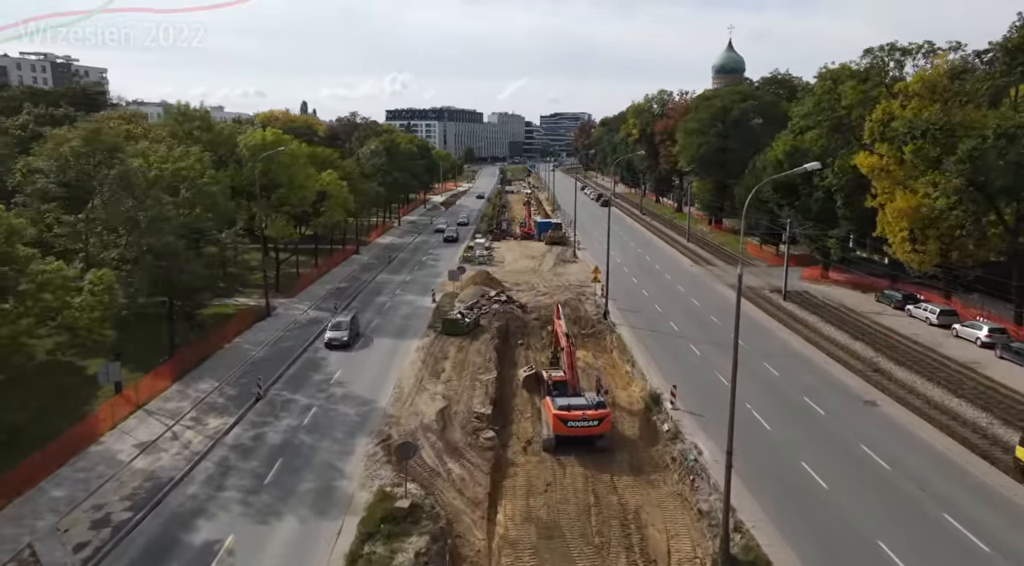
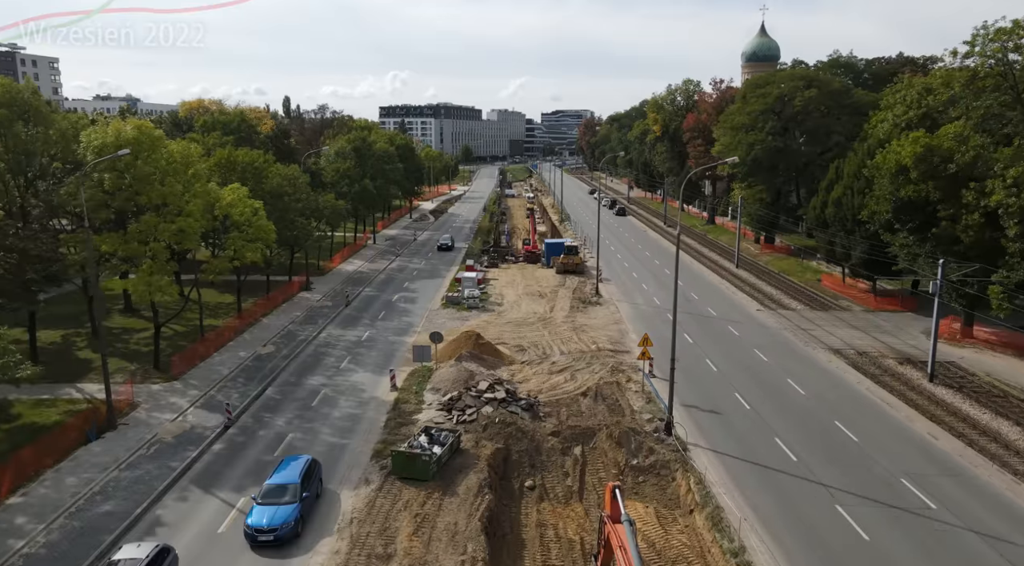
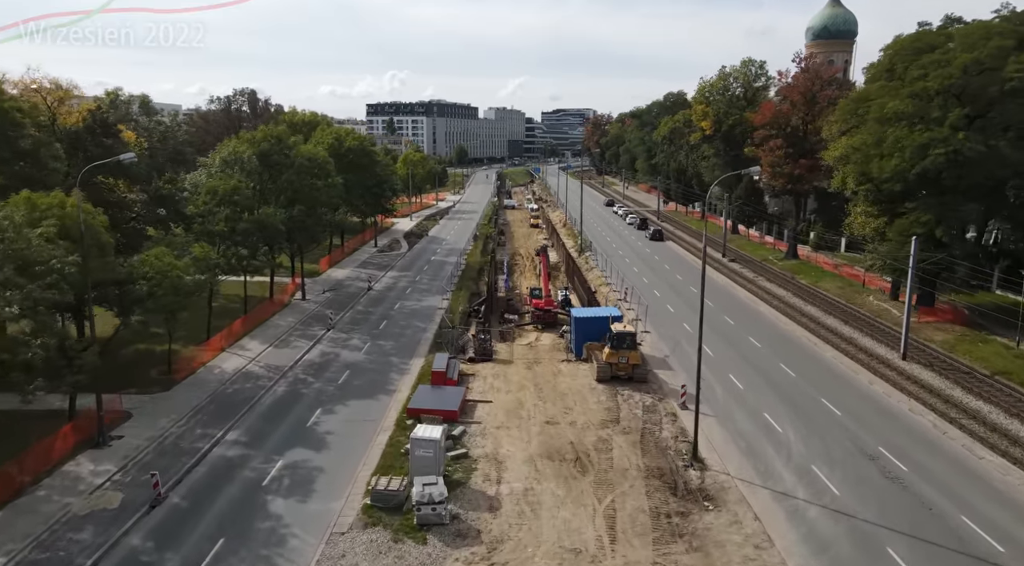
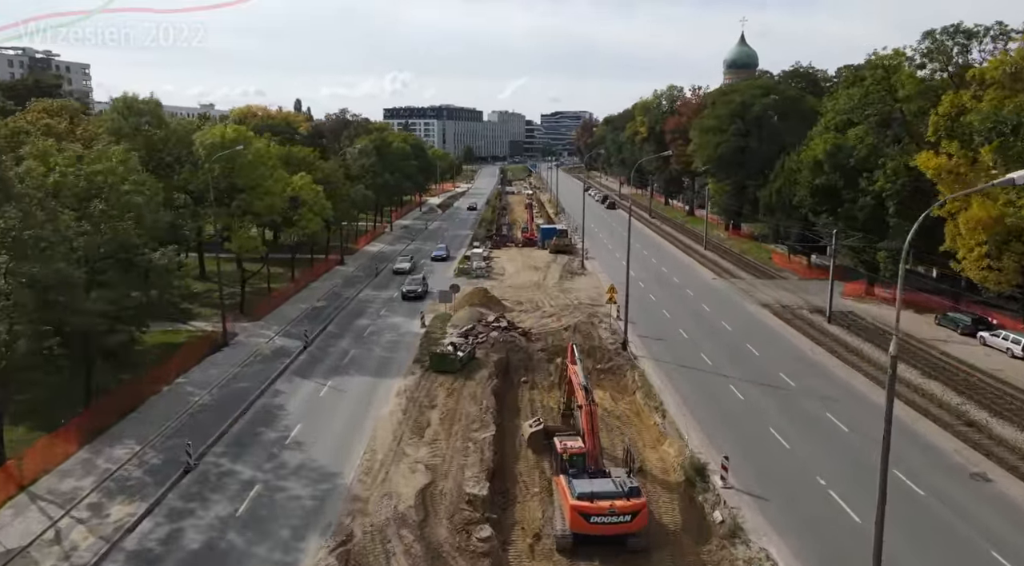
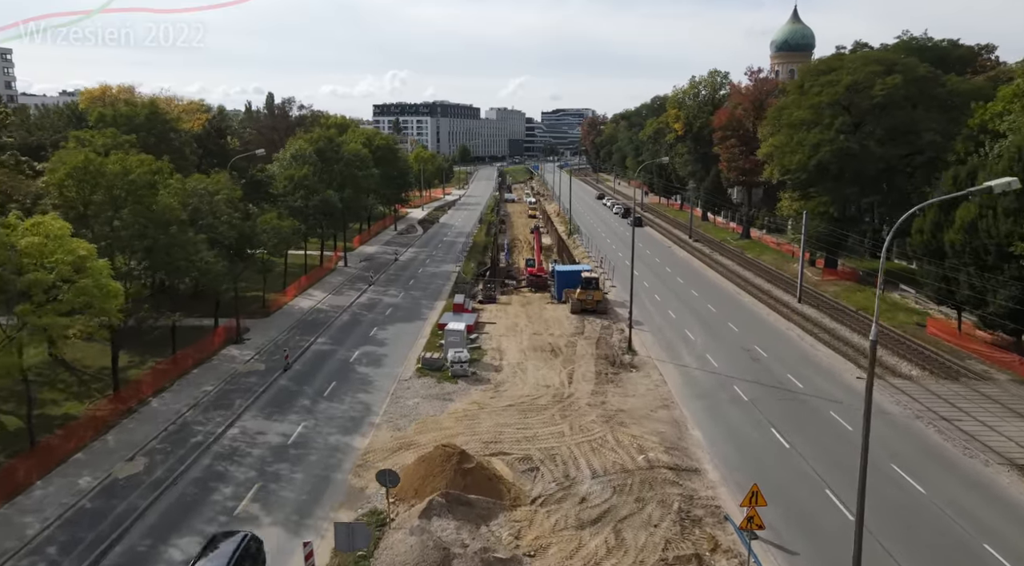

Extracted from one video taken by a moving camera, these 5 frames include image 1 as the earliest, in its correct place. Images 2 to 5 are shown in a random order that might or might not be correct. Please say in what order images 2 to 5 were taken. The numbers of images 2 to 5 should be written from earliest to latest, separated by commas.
4, 2, 5, 3
